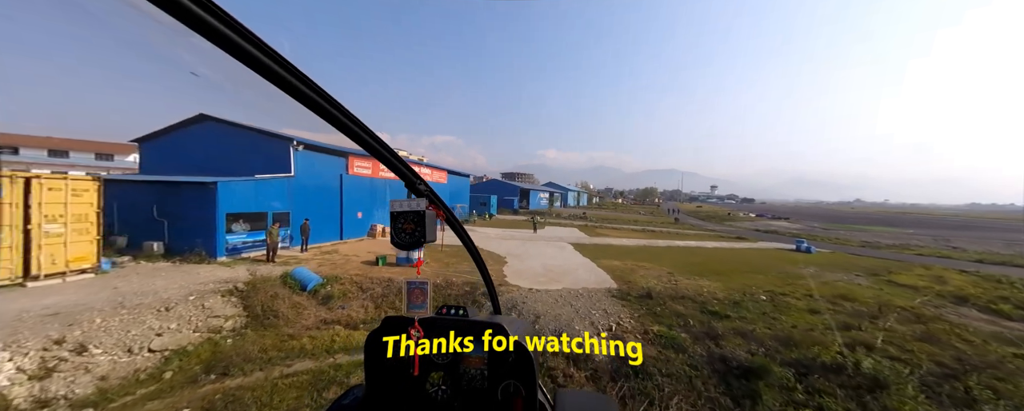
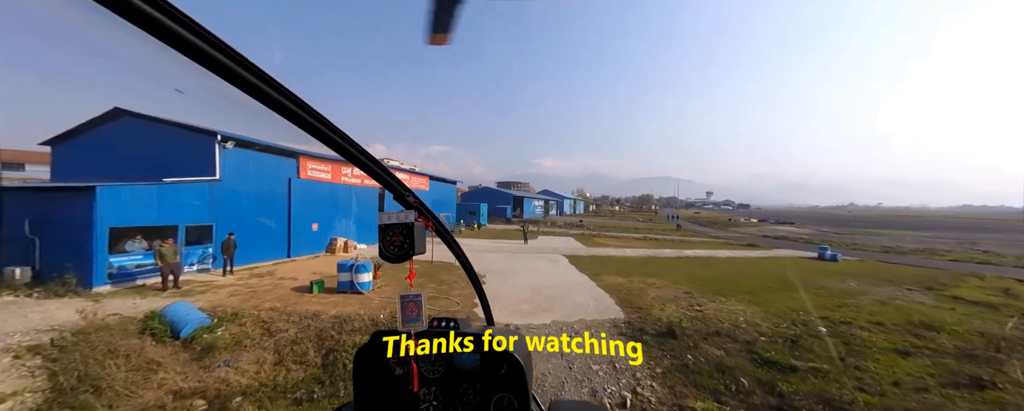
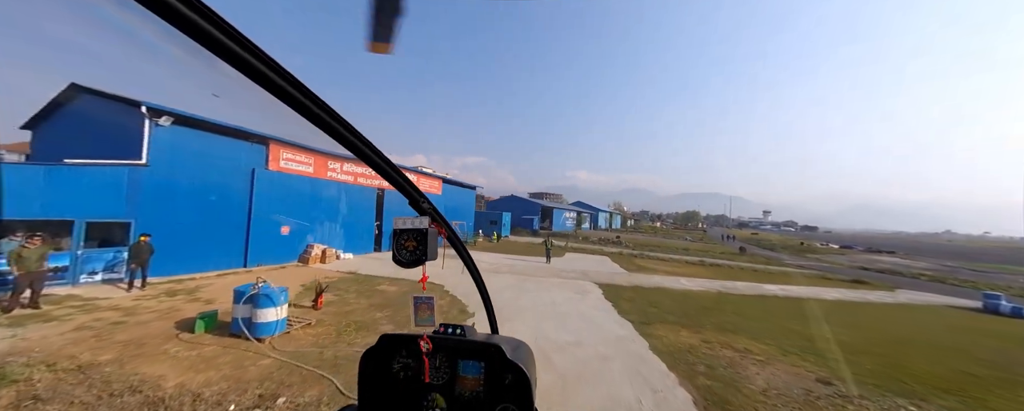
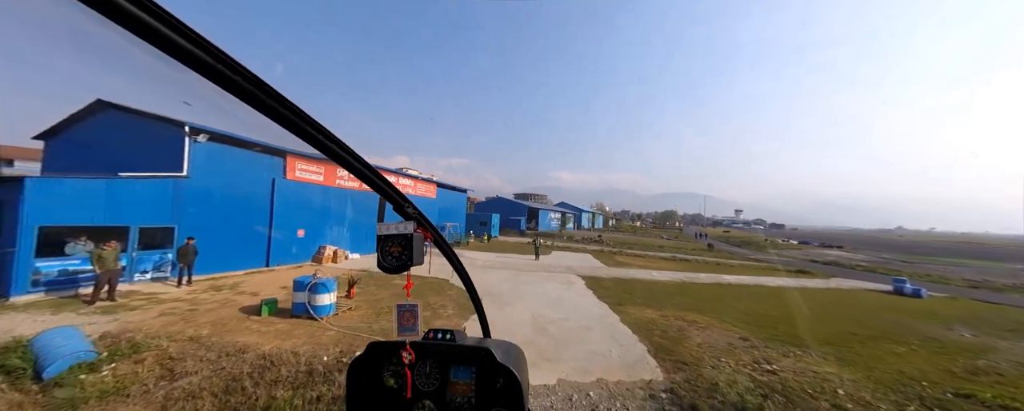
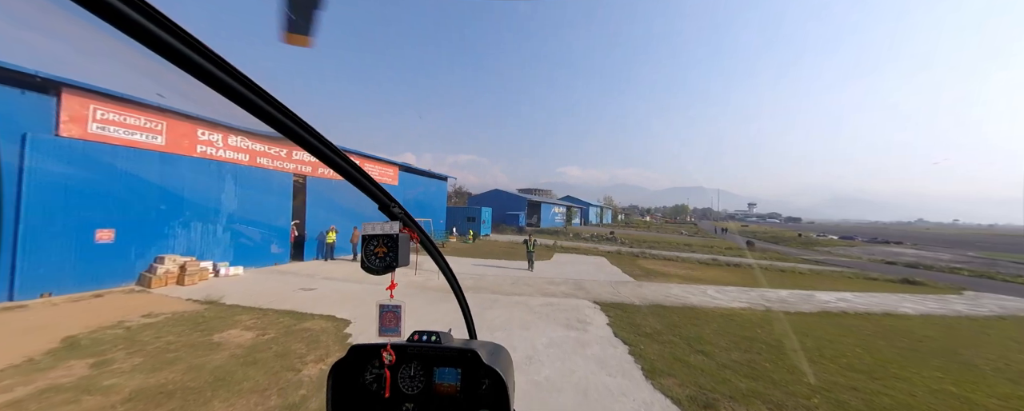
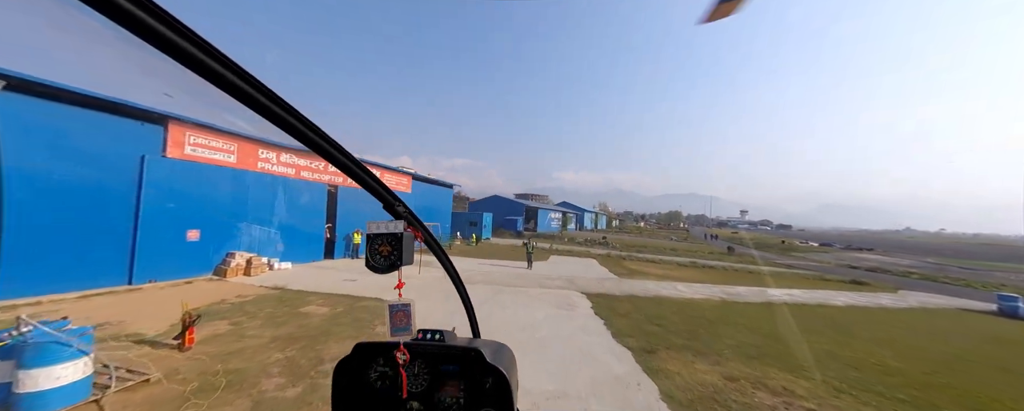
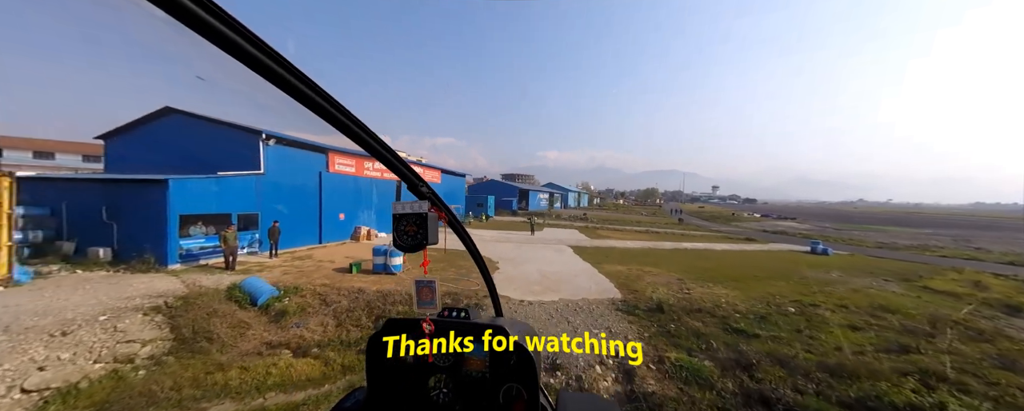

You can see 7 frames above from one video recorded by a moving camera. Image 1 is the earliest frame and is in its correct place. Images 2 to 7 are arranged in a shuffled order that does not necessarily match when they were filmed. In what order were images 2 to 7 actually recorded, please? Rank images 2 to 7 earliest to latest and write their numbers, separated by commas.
7, 2, 4, 3, 6, 5
